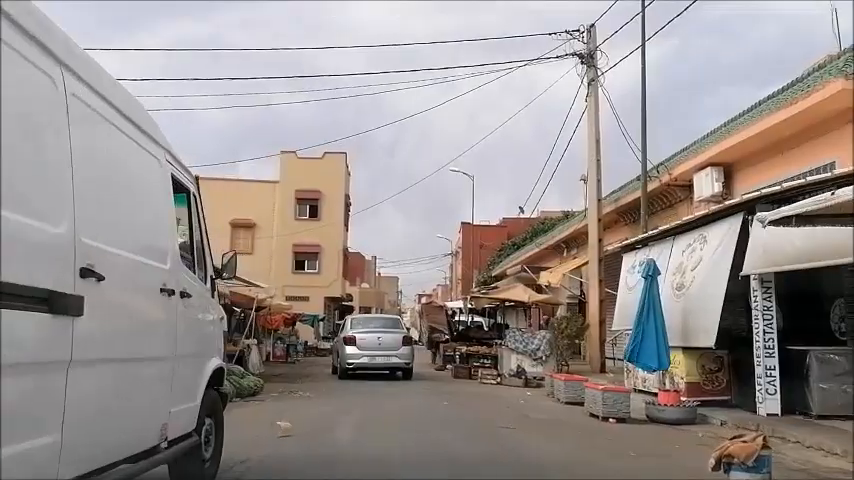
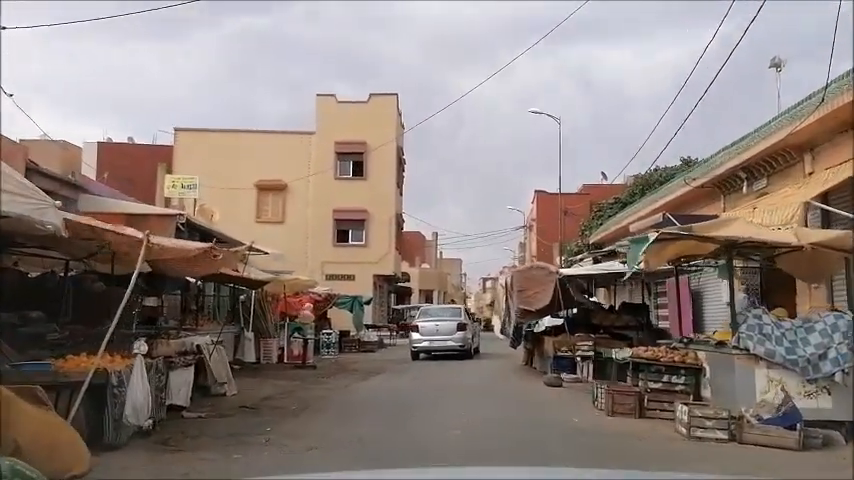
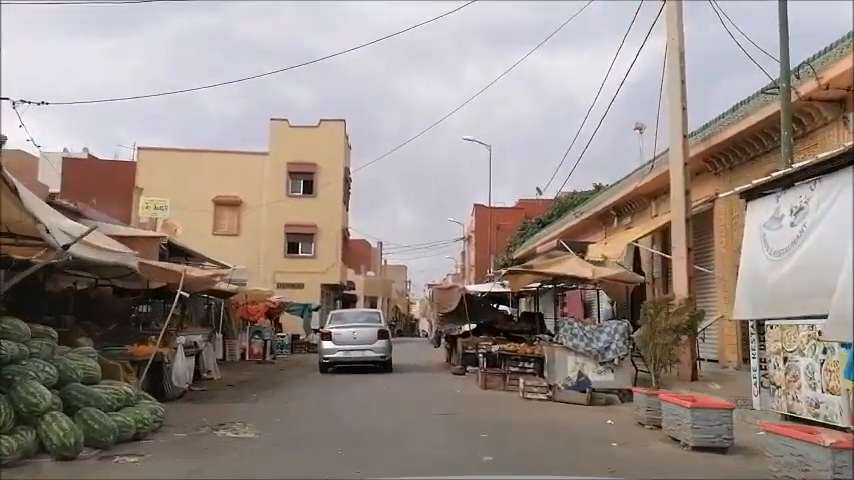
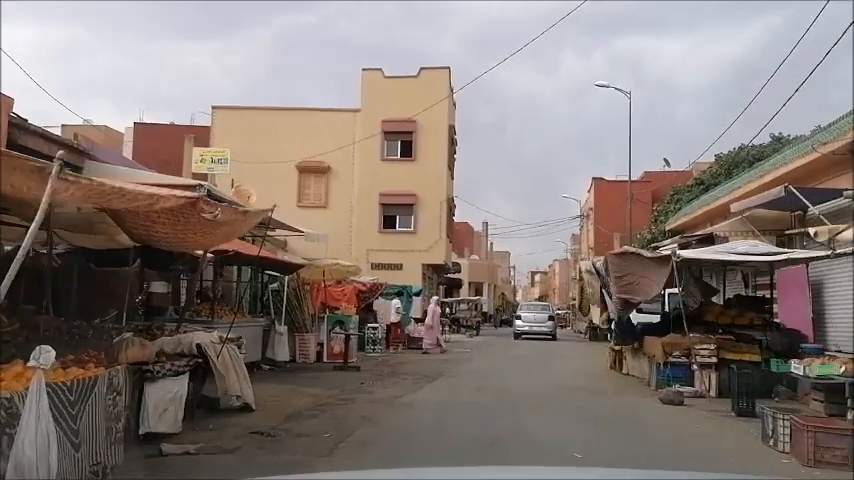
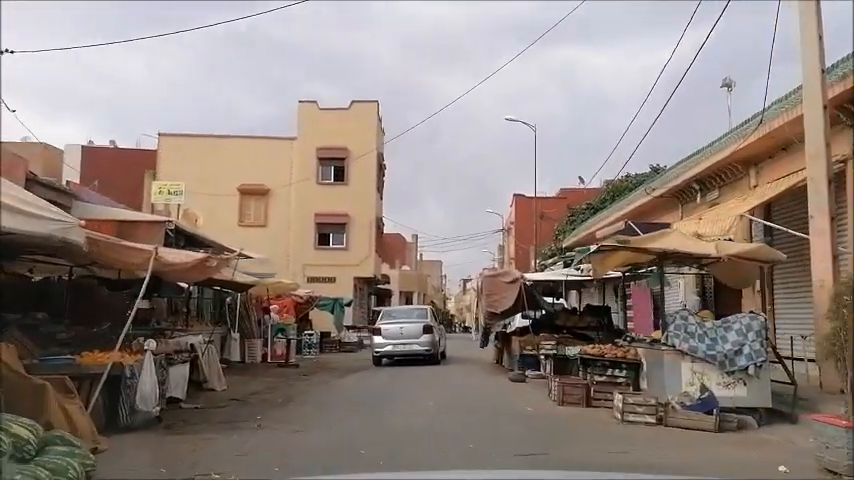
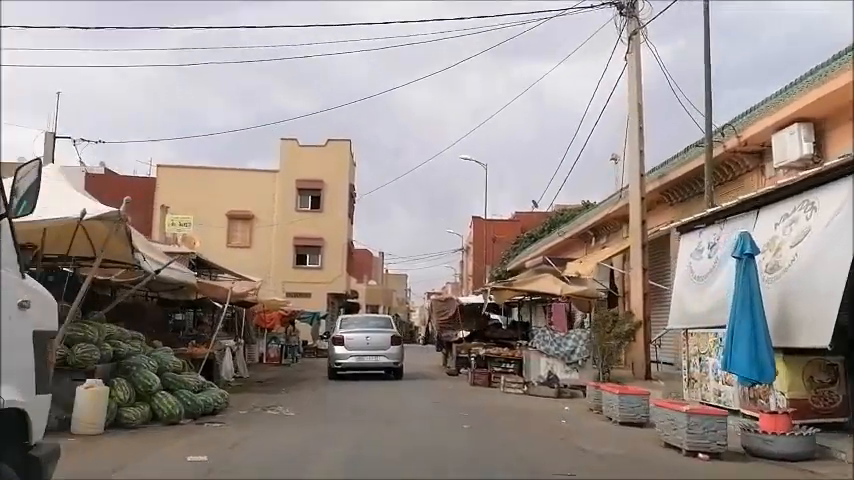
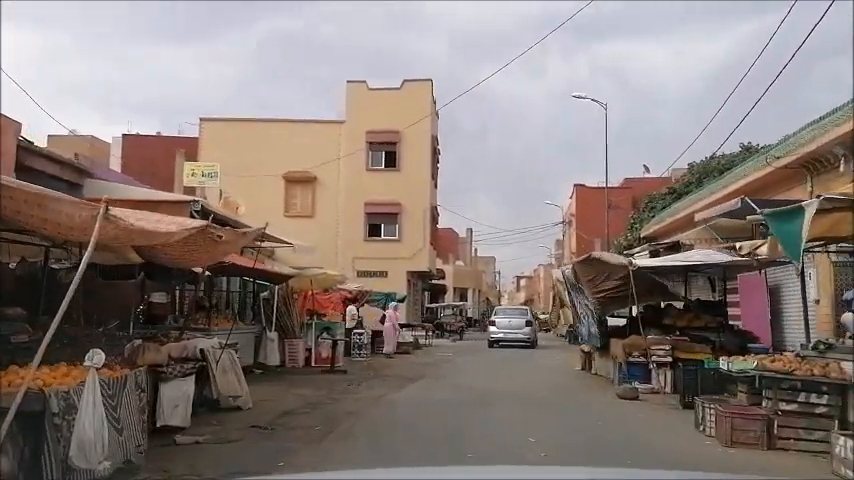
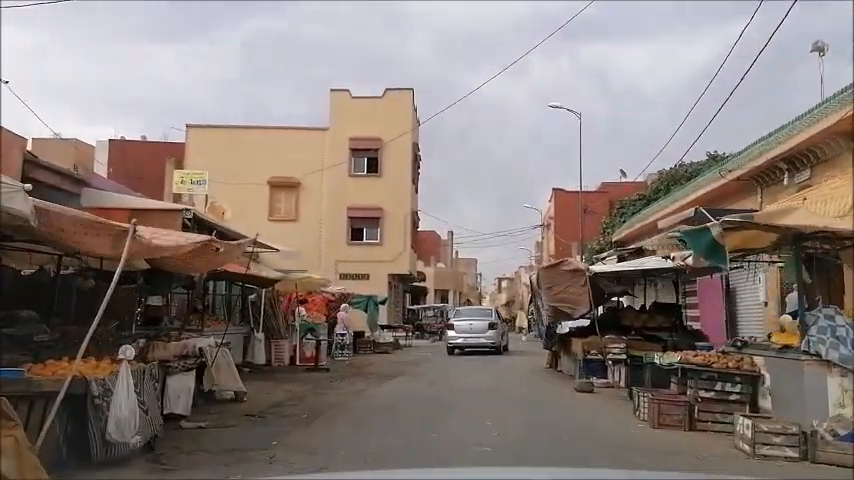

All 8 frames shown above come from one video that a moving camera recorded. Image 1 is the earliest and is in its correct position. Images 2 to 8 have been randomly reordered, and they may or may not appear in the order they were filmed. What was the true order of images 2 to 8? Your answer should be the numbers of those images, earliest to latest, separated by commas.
6, 3, 5, 2, 8, 7, 4
